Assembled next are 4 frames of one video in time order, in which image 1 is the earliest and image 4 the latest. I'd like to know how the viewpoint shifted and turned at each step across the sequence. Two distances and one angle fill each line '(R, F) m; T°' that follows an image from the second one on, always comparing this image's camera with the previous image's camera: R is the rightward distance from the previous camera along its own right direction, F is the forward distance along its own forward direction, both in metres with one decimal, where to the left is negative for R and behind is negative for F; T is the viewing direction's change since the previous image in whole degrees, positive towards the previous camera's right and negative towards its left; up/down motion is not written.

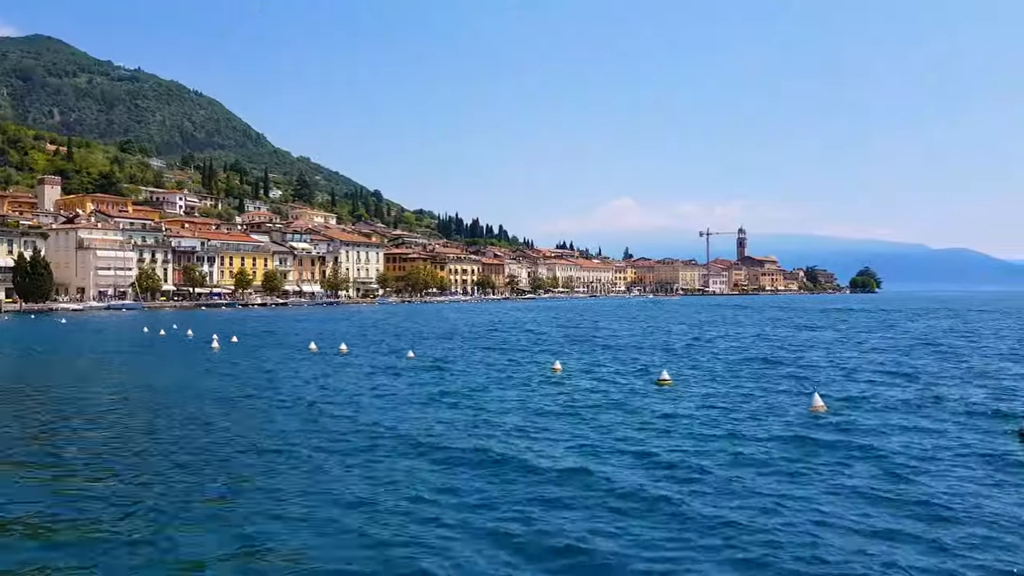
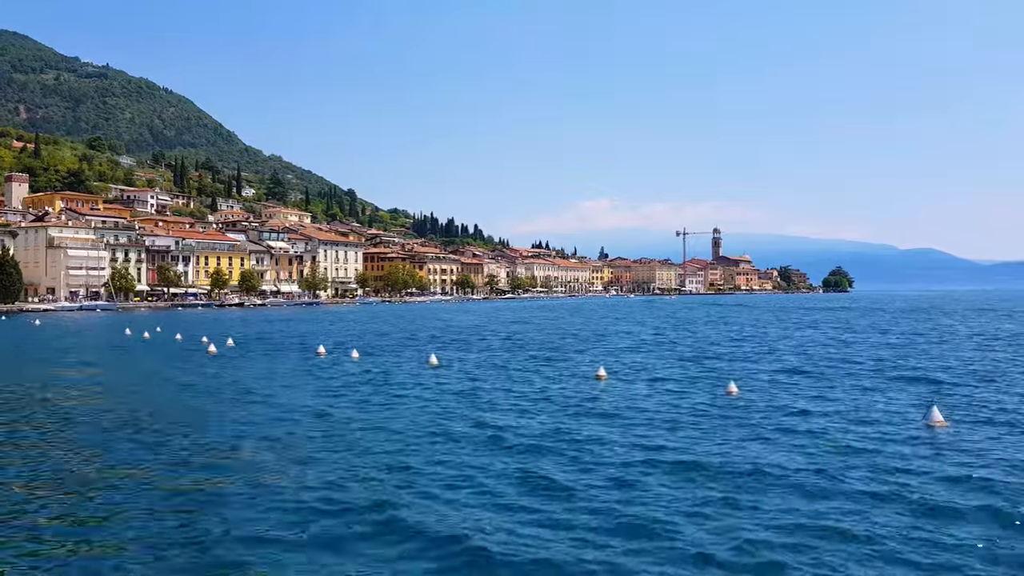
(-0.9, +1.0) m; +2°
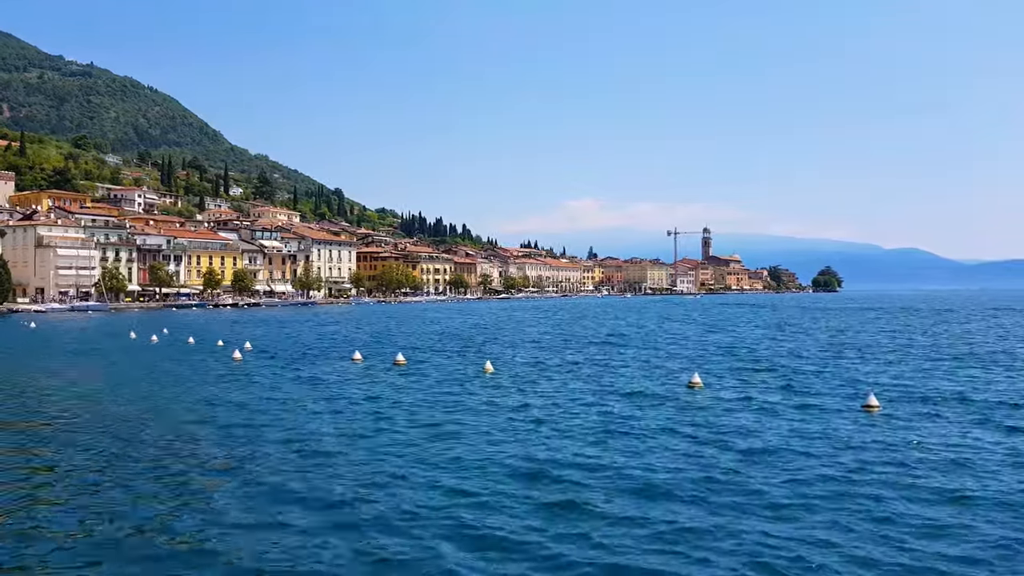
(-1.1, +1.1) m; +1°
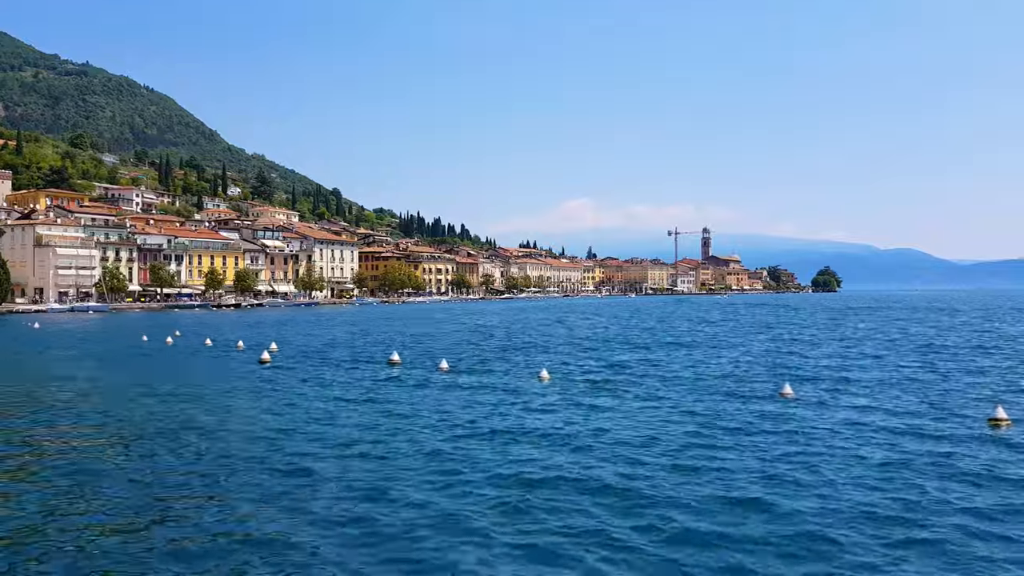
(-1.0, +1.3) m; 0°
